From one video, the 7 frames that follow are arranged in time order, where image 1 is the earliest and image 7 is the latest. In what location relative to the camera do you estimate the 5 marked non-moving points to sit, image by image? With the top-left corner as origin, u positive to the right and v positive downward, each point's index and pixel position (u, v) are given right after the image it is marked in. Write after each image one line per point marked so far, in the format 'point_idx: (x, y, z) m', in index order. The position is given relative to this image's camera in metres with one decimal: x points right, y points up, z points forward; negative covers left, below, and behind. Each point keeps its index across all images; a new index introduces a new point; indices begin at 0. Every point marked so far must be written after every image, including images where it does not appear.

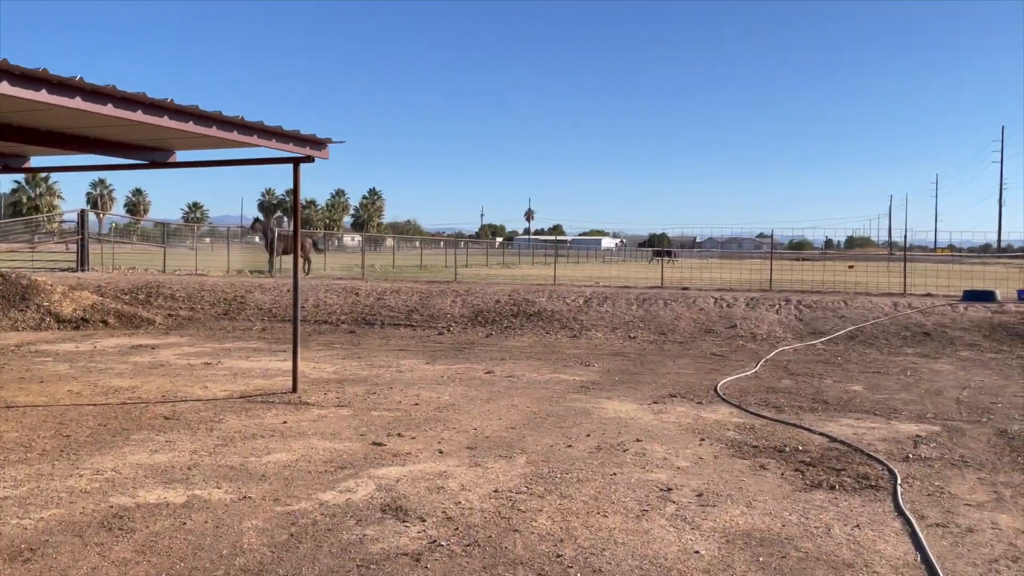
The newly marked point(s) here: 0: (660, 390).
0: (+1.8, -1.2, +10.5) m
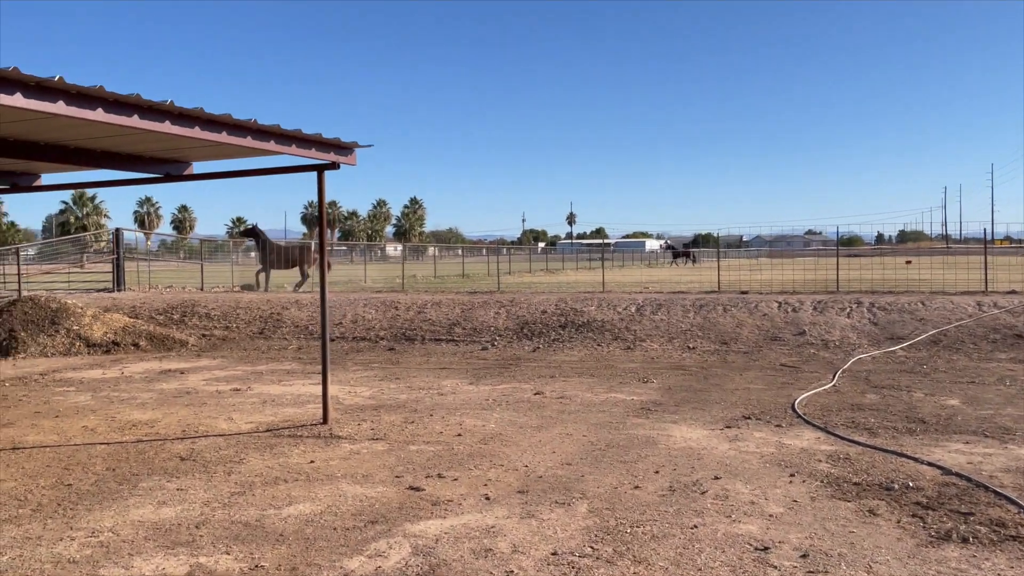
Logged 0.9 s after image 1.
0: (+2.4, -1.3, +9.4) m
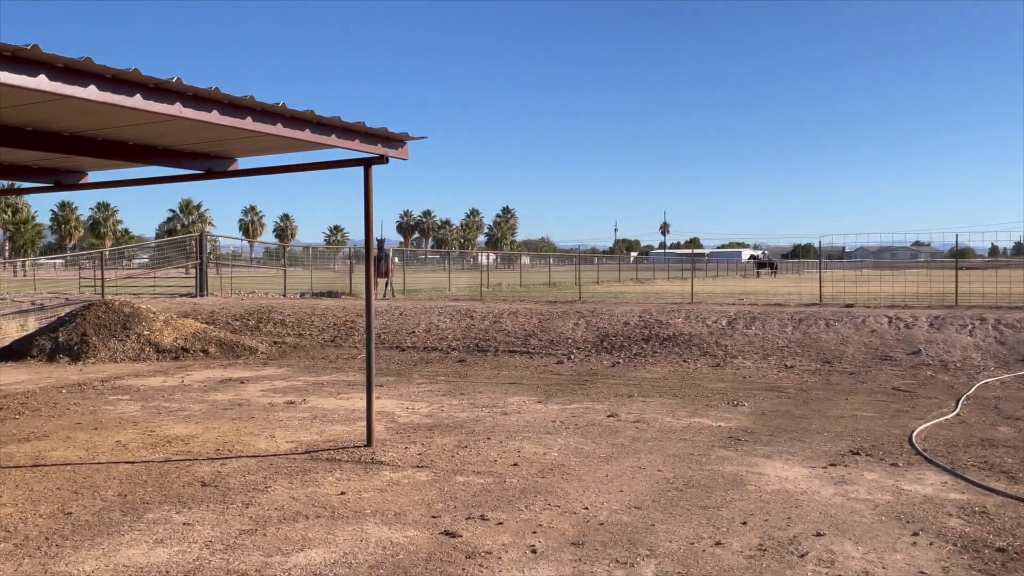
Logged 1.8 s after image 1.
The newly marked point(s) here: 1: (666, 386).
0: (+3.0, -1.5, +8.1) m
1: (+2.1, -1.3, +11.7) m
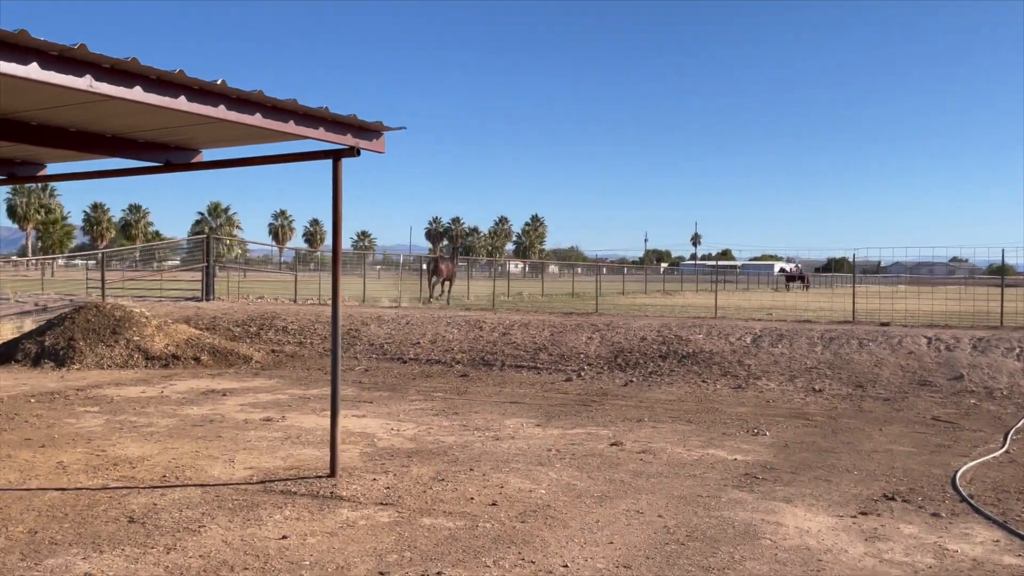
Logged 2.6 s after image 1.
0: (+2.9, -1.6, +7.1) m
1: (+2.1, -1.5, +10.7) m
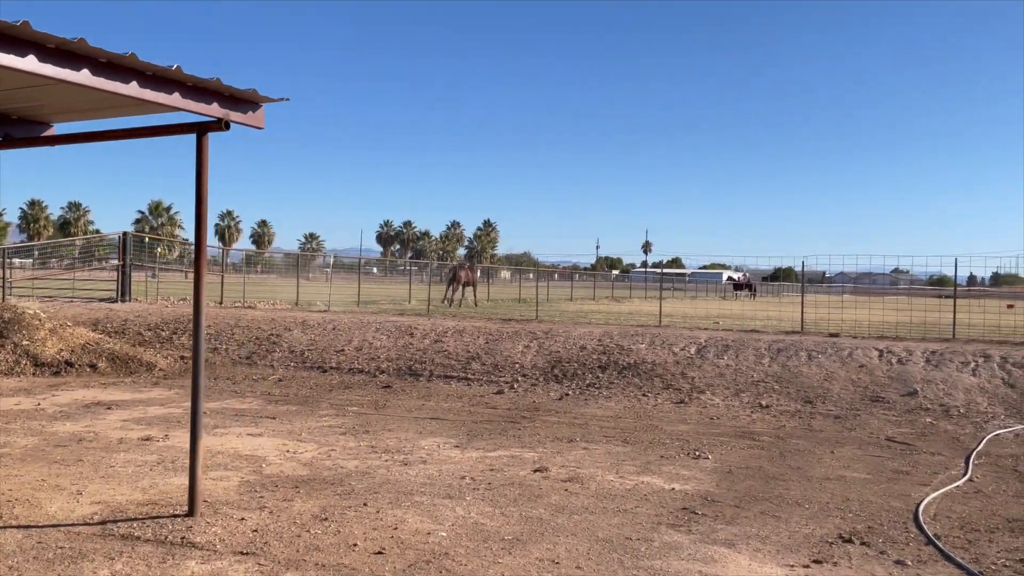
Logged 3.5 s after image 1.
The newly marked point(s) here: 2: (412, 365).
0: (+2.2, -1.7, +6.2) m
1: (+1.2, -1.6, +9.8) m
2: (-1.6, -1.2, +13.8) m
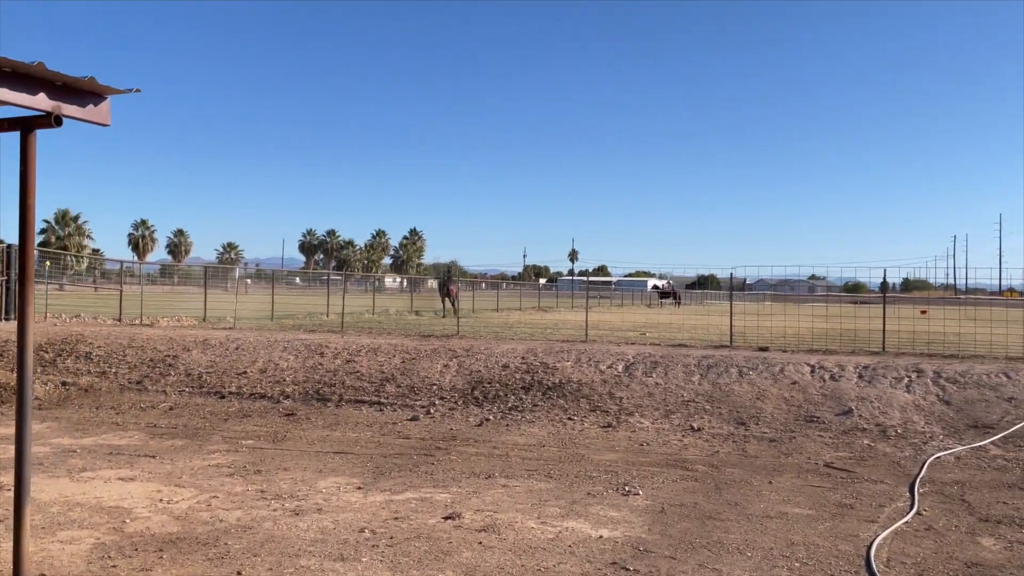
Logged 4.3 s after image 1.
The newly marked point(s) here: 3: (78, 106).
0: (+1.6, -1.8, +5.4) m
1: (+0.3, -1.8, +8.9) m
2: (-2.8, -1.5, +12.7) m
3: (-2.4, +1.0, +4.9) m
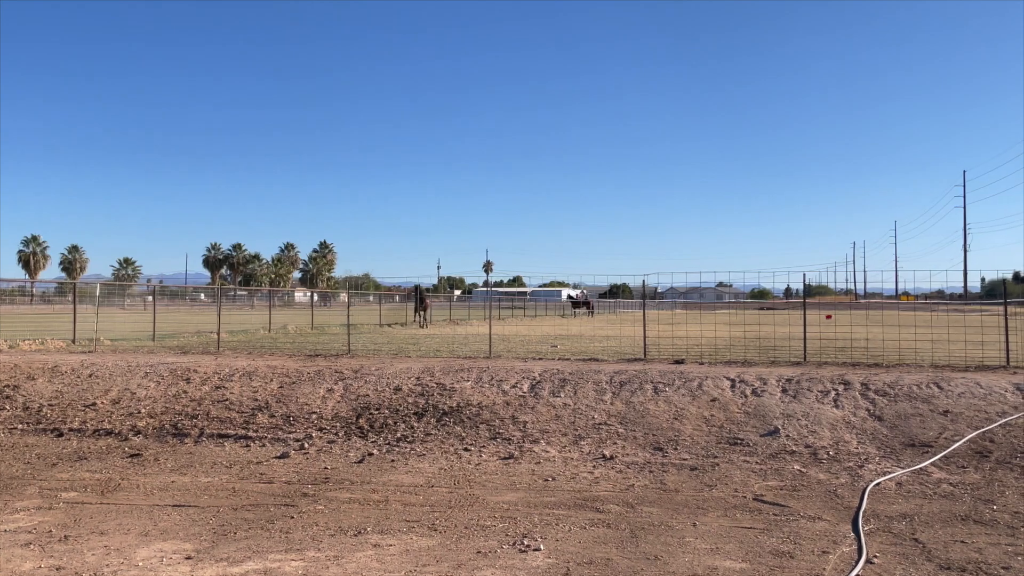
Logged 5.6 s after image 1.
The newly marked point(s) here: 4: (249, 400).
0: (+0.9, -1.9, +4.2) m
1: (-0.8, -1.9, +7.5) m
2: (-4.2, -1.7, +11.0) m
3: (-3.1, +0.9, +3.3) m
4: (-3.6, -1.5, +11.9) m
